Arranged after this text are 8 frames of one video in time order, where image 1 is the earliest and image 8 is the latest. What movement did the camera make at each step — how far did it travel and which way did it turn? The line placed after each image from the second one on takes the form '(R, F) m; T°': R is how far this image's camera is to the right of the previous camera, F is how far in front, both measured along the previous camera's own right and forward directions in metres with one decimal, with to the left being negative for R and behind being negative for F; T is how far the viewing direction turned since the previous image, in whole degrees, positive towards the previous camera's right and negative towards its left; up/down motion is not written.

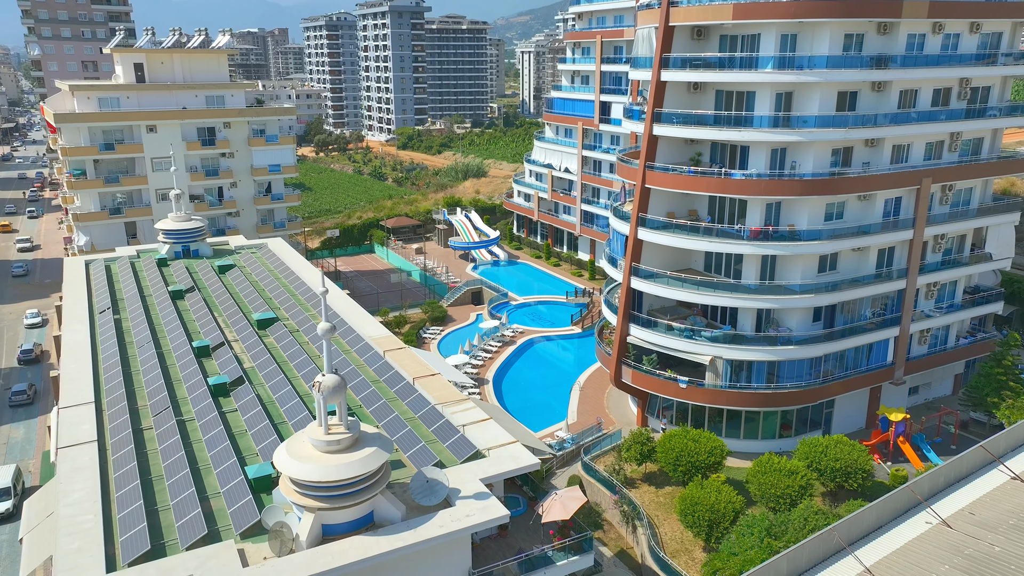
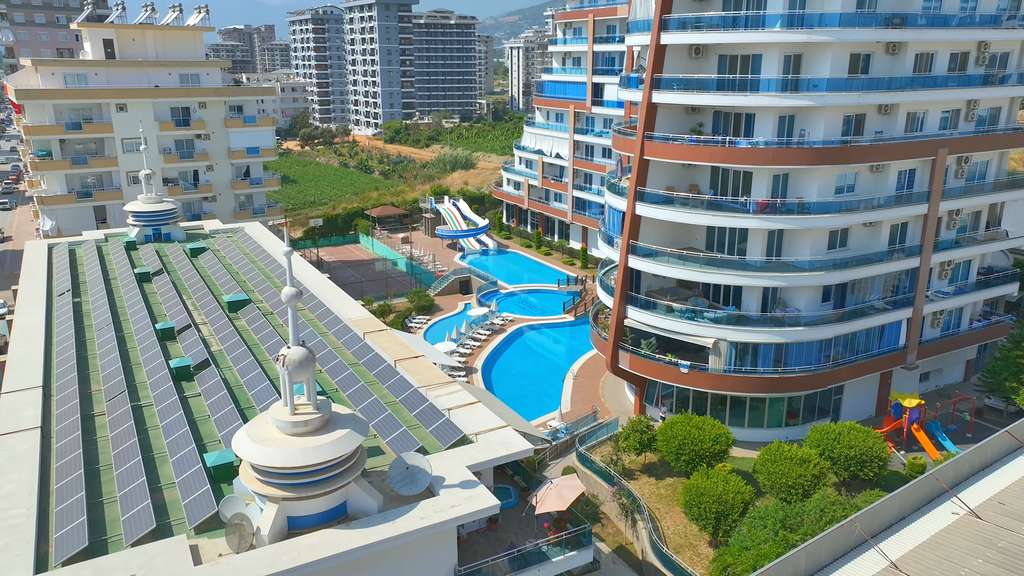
(0.0, +2.3) m; +1°
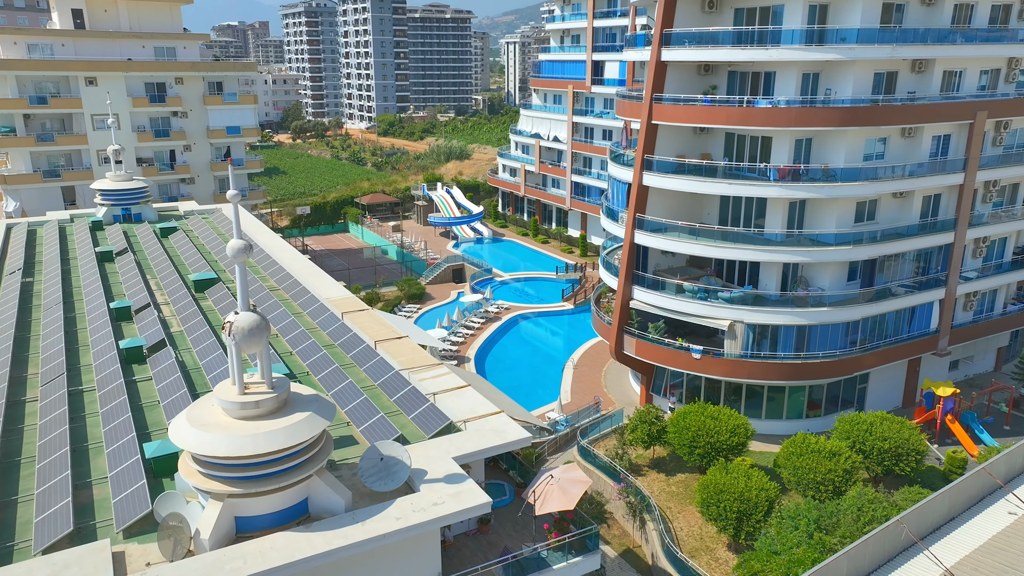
(0.0, +3.0) m; 0°
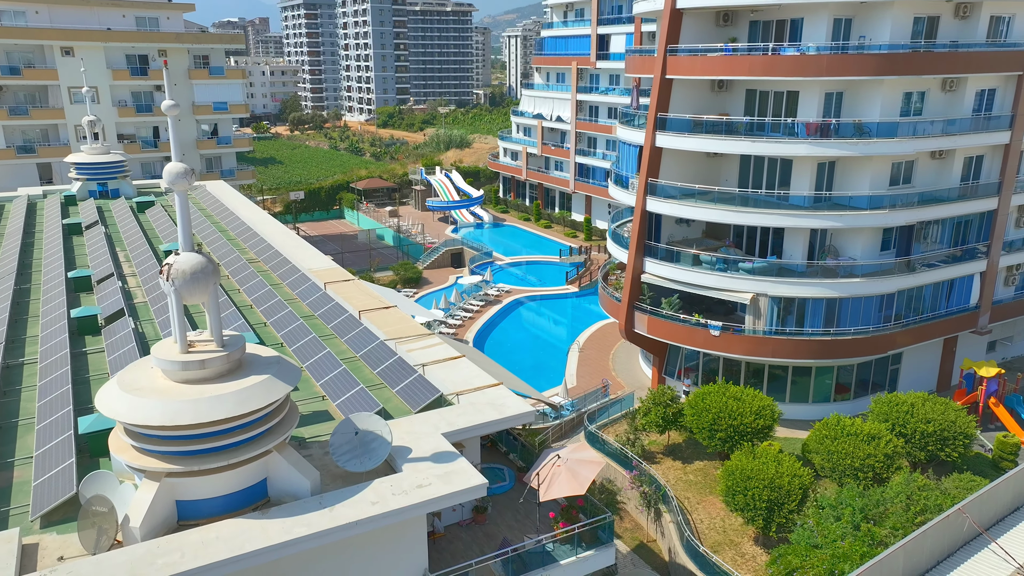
(0.0, +2.6) m; 0°
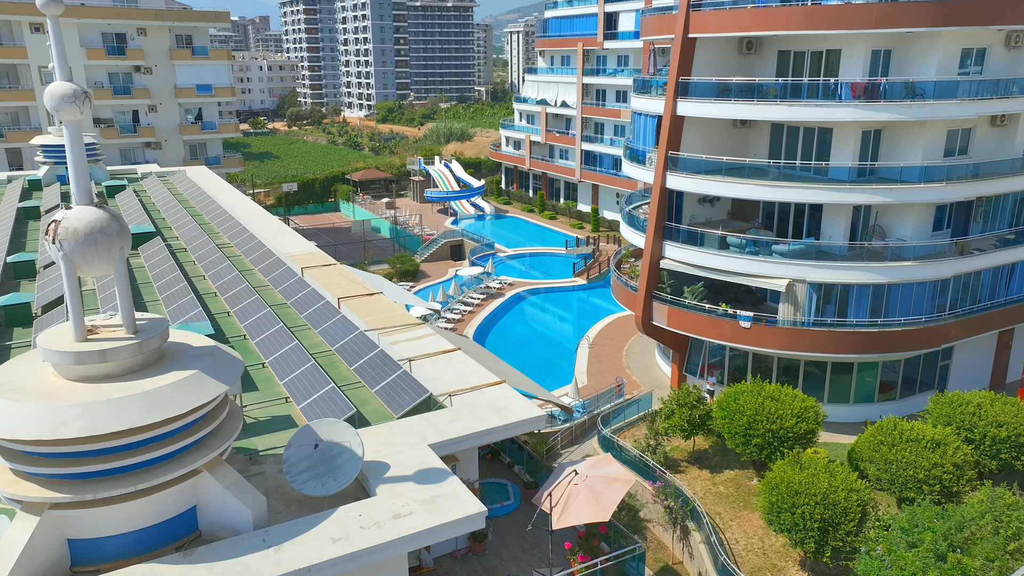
(0.0, +3.1) m; 0°
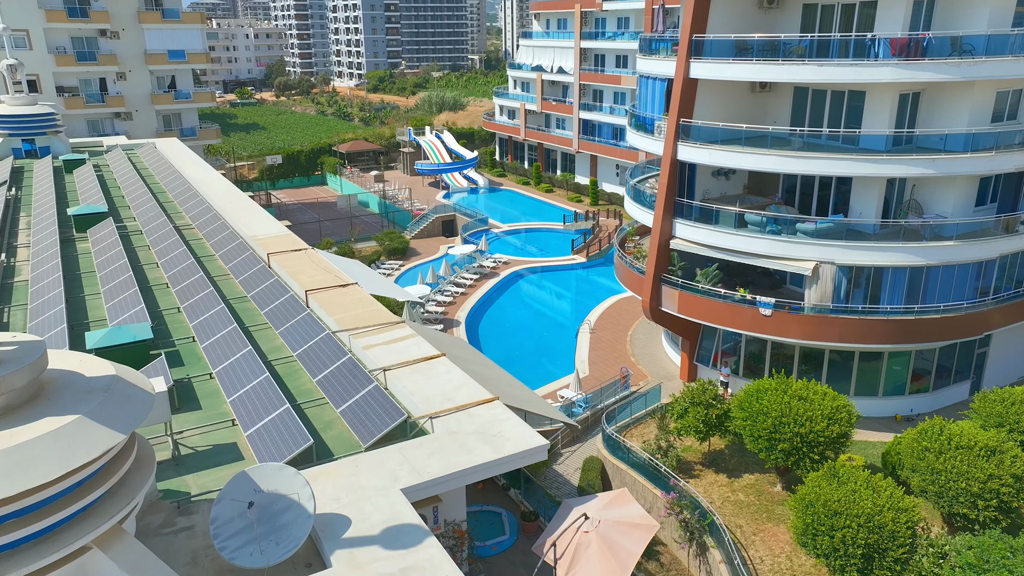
(0.0, +2.5) m; 0°
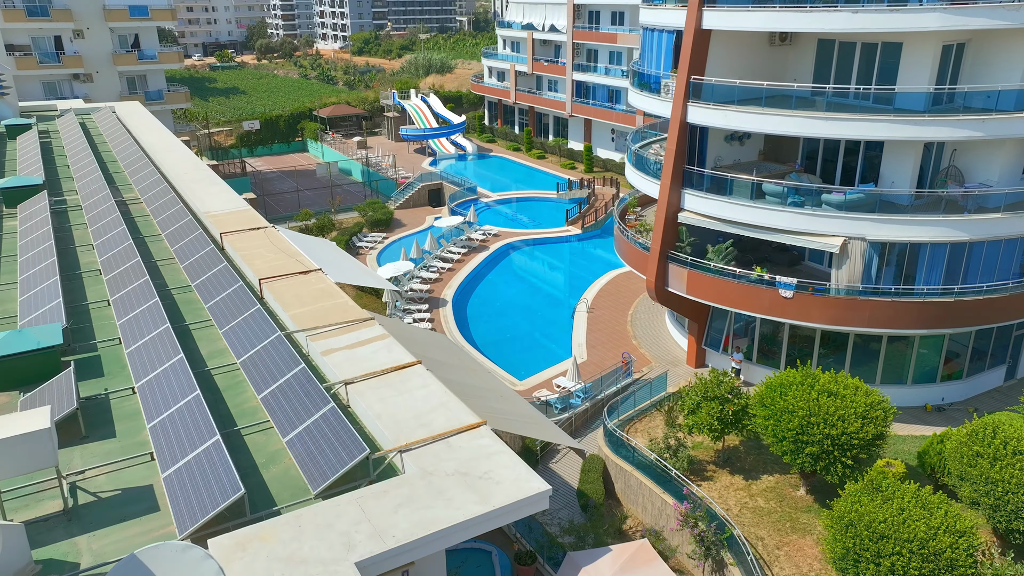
(0.0, +2.4) m; +1°
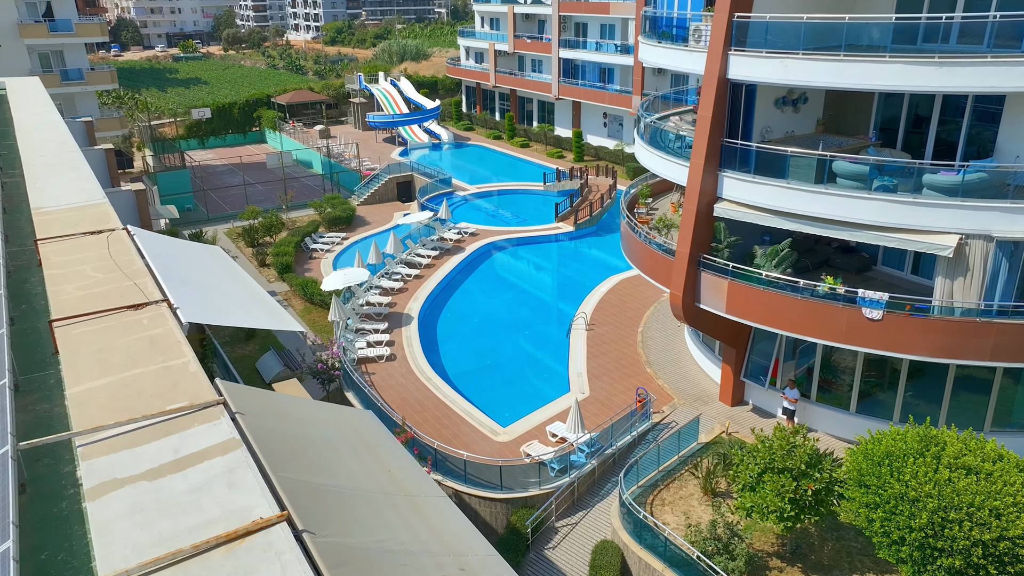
(+0.1, +5.7) m; +1°
